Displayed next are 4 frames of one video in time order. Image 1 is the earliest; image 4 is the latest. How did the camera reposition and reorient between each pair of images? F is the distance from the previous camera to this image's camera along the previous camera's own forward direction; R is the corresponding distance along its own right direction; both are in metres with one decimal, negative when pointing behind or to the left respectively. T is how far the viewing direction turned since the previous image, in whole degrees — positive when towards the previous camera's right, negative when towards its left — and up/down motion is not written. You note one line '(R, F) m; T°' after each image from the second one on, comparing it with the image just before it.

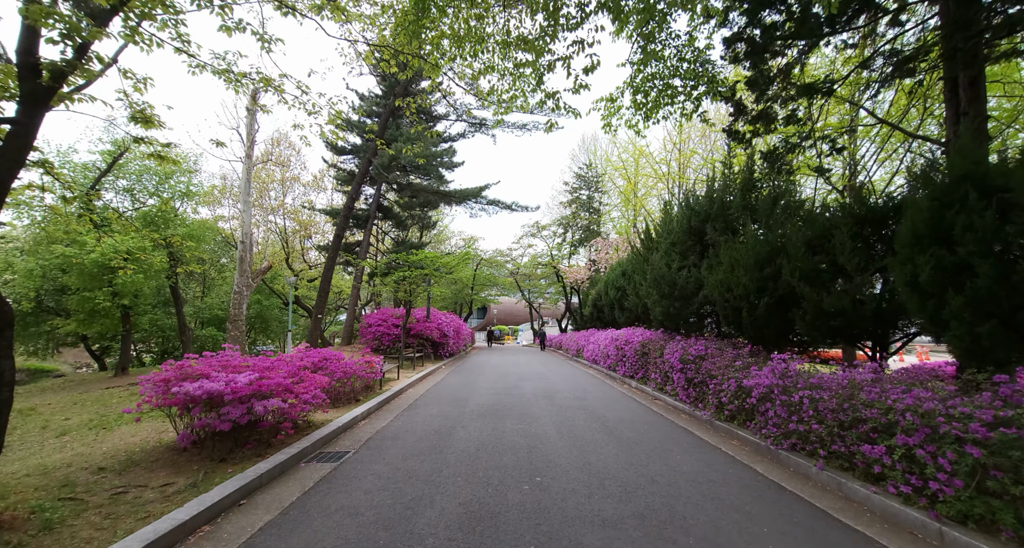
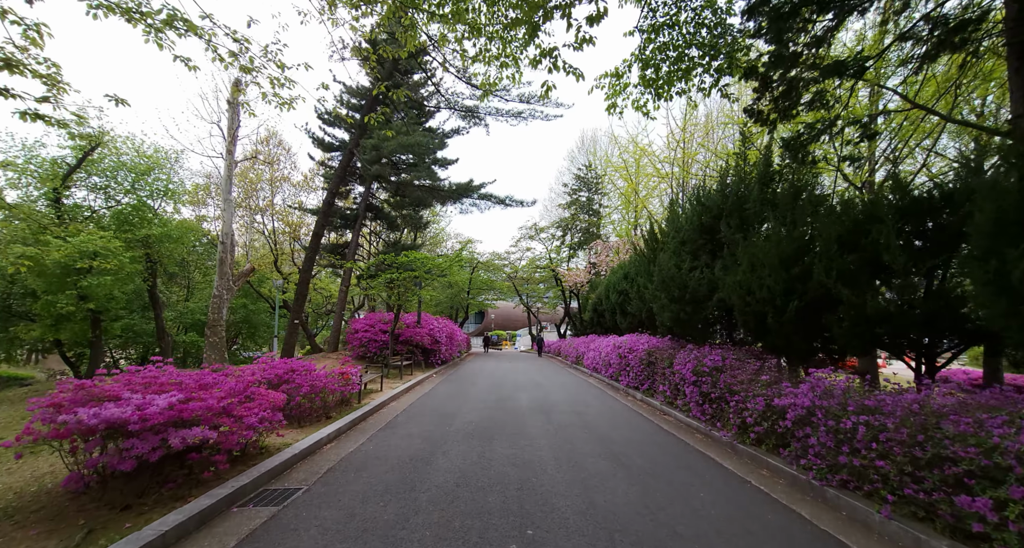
(+0.1, +0.9) m; 0°
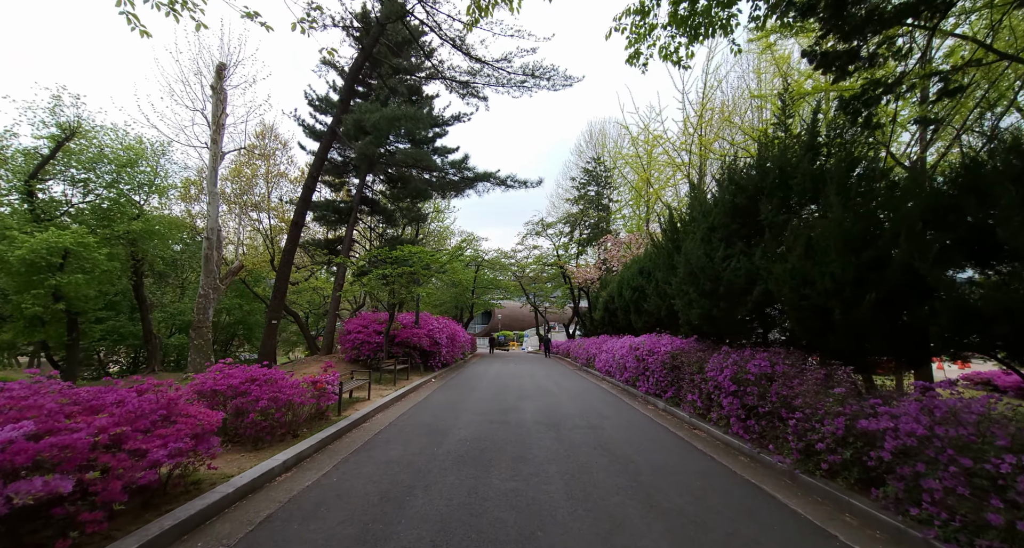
(+0.1, +1.2) m; -1°
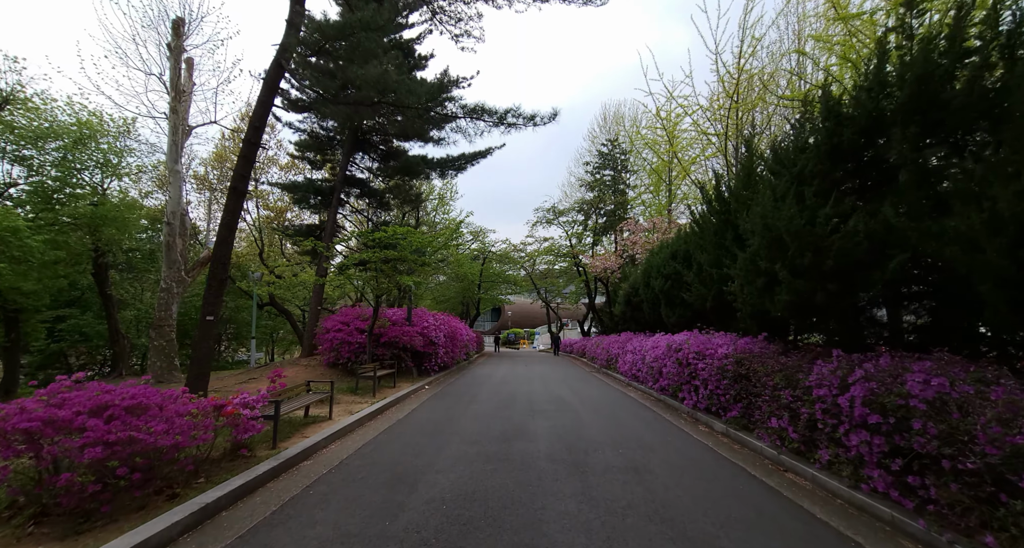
(+0.1, +2.2) m; -1°
